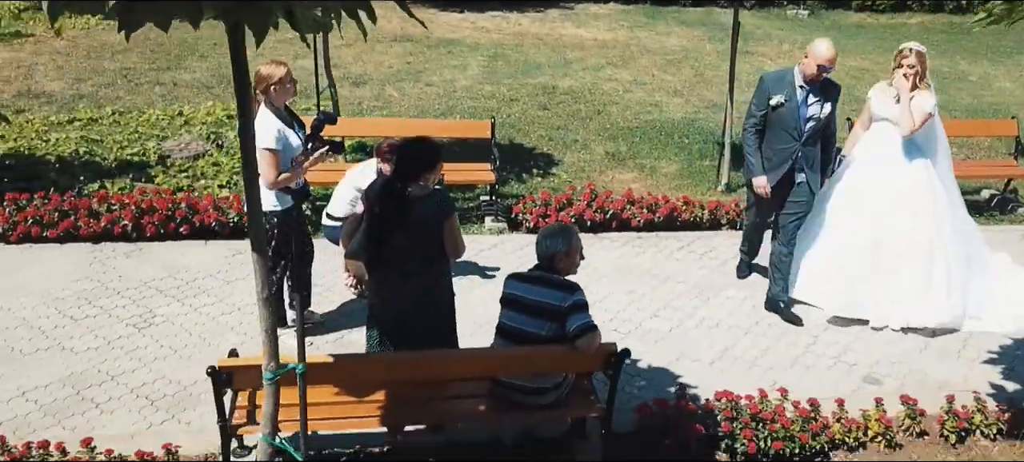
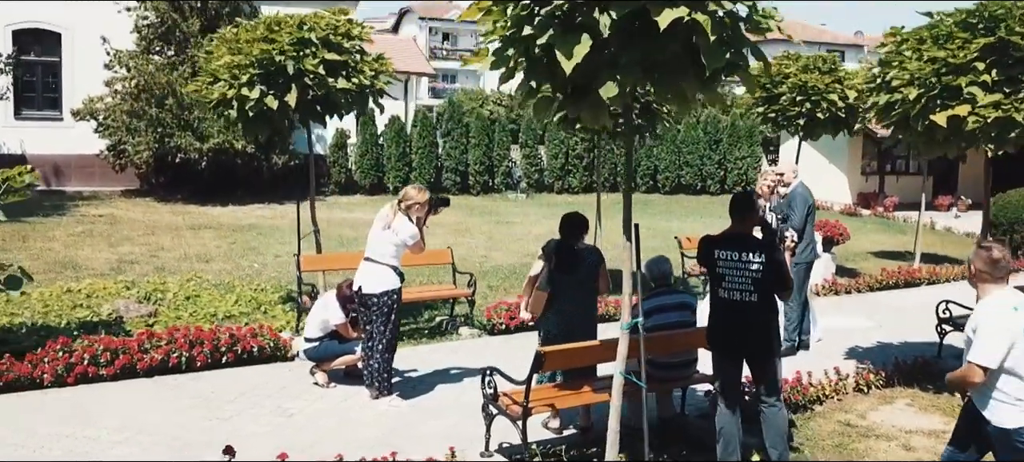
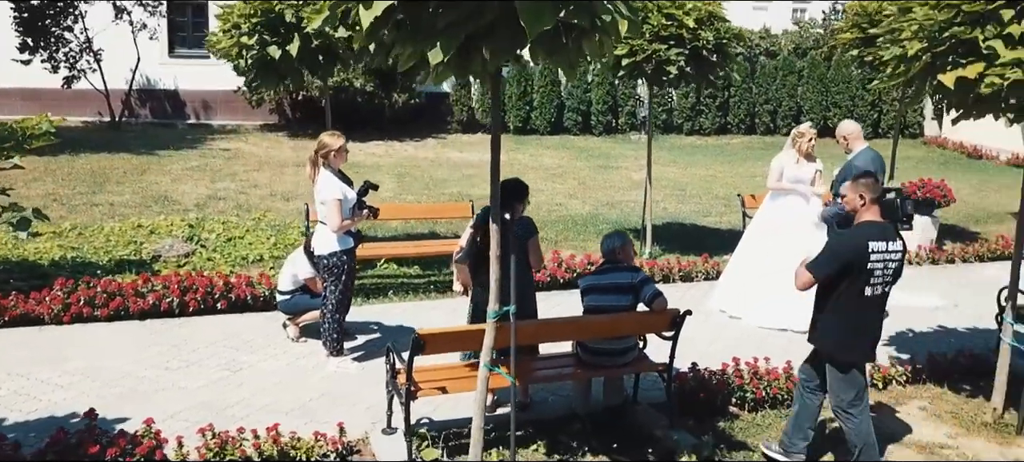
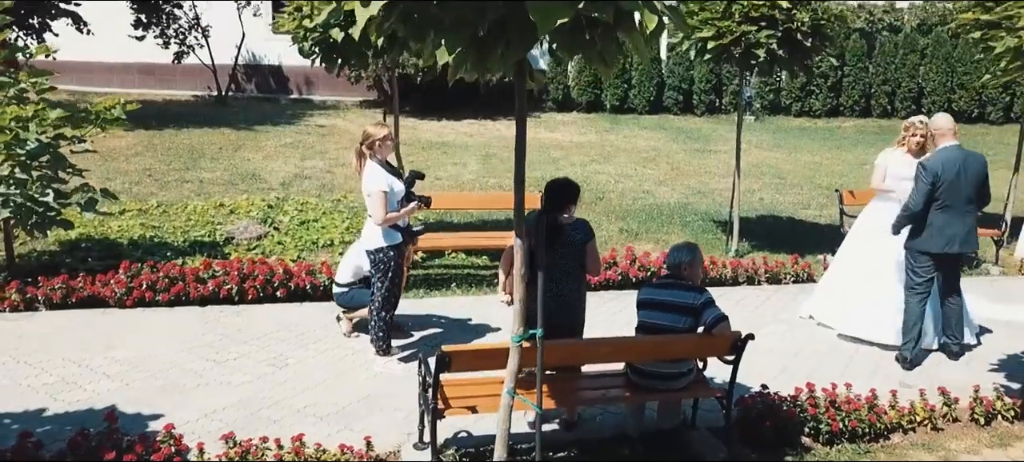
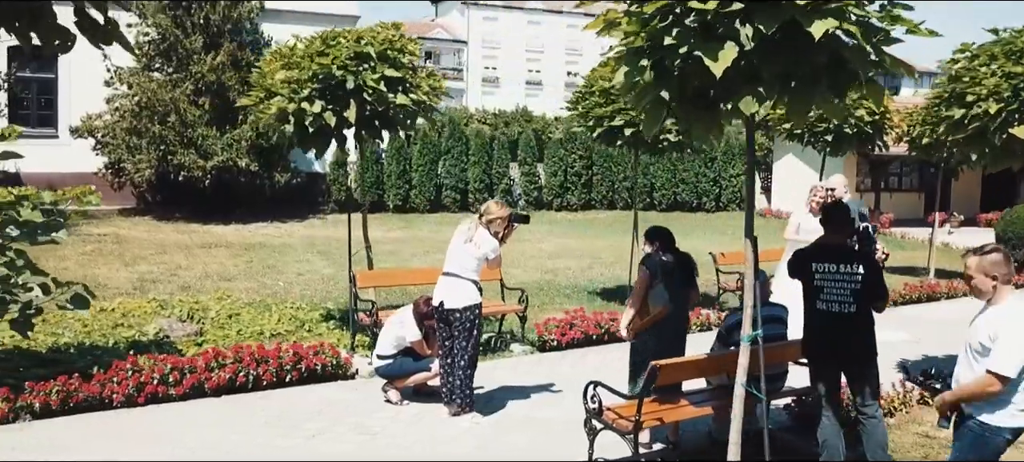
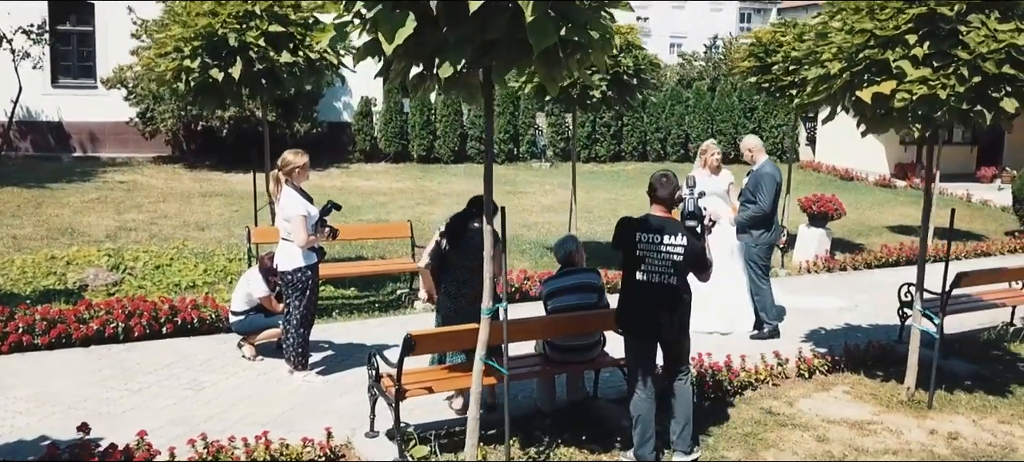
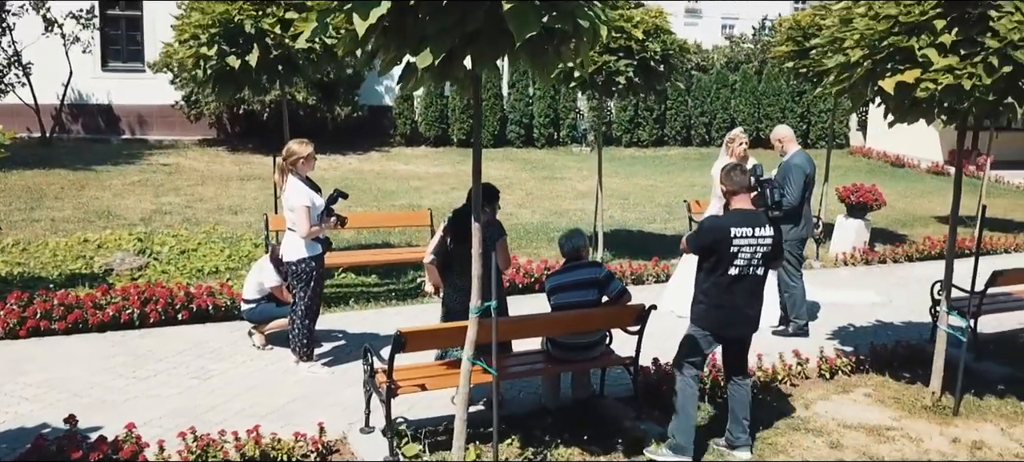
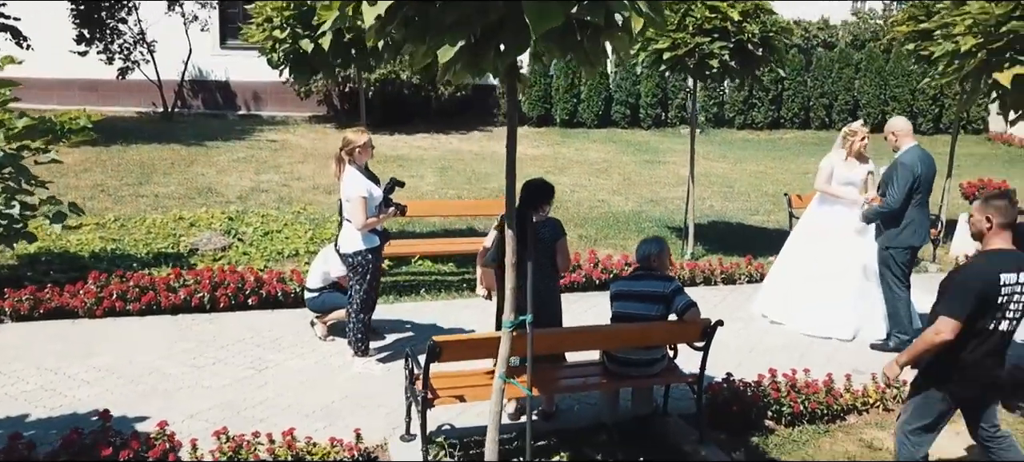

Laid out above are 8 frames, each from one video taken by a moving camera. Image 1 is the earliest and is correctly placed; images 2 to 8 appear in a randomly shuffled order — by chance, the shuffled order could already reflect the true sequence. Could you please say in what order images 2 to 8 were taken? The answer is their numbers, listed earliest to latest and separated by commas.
4, 8, 3, 7, 6, 2, 5
